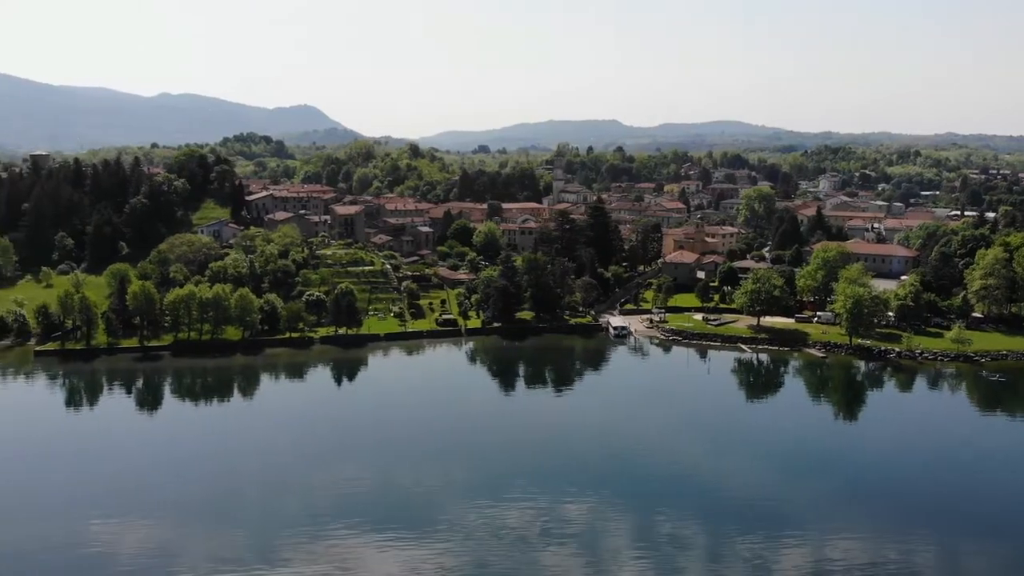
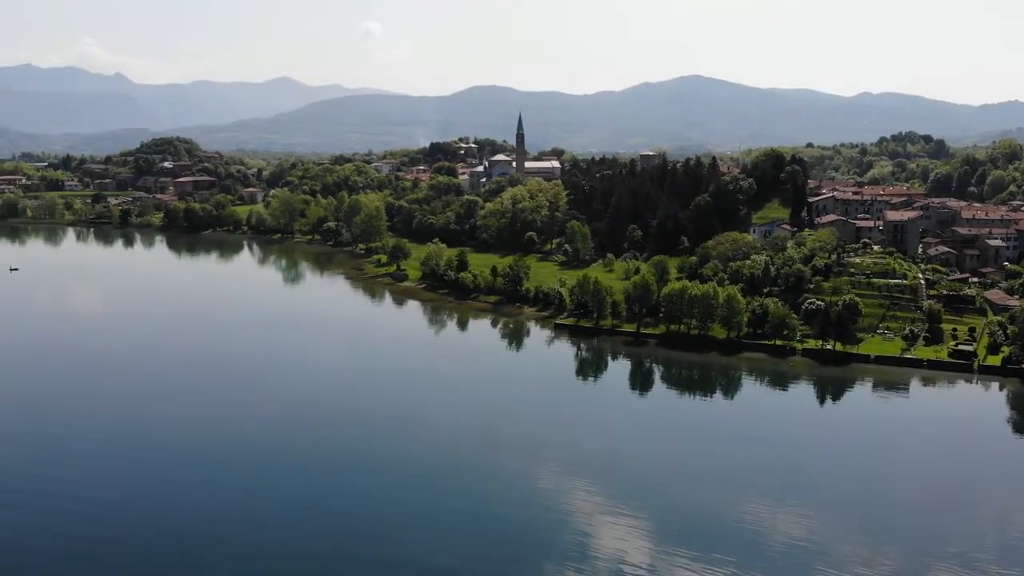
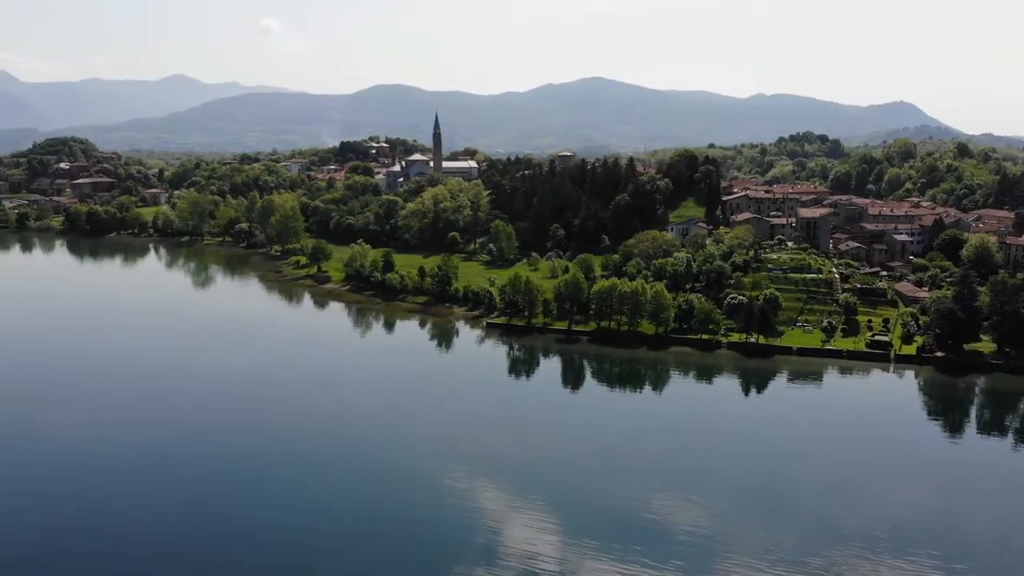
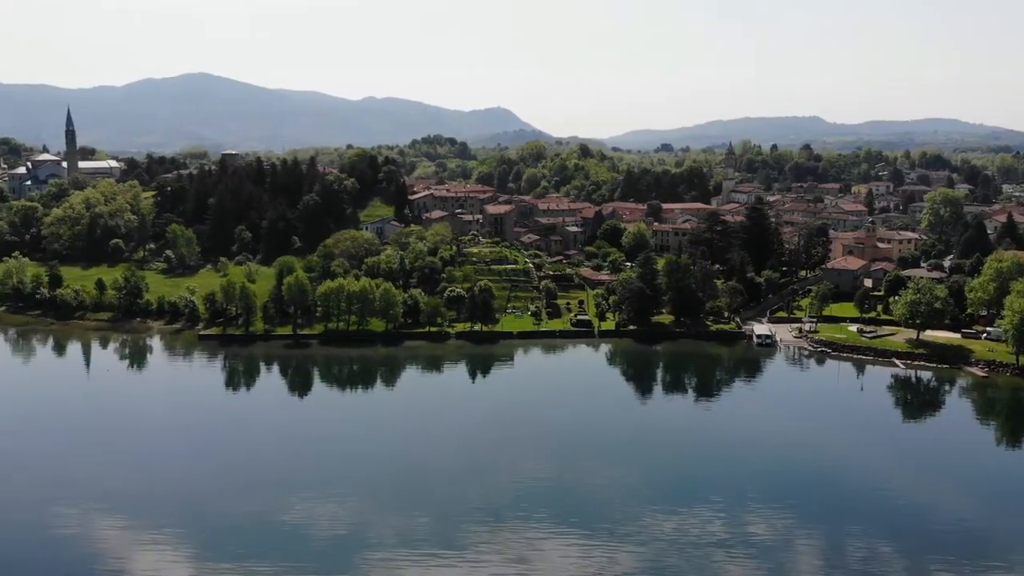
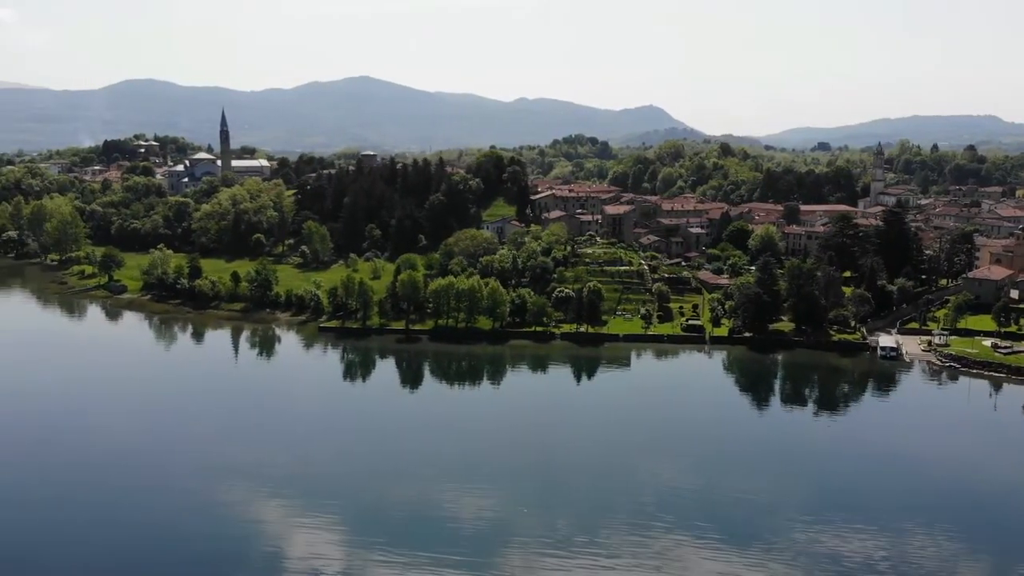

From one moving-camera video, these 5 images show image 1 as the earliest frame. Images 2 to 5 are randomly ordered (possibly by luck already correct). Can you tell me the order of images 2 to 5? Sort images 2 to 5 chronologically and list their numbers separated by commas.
4, 5, 3, 2
